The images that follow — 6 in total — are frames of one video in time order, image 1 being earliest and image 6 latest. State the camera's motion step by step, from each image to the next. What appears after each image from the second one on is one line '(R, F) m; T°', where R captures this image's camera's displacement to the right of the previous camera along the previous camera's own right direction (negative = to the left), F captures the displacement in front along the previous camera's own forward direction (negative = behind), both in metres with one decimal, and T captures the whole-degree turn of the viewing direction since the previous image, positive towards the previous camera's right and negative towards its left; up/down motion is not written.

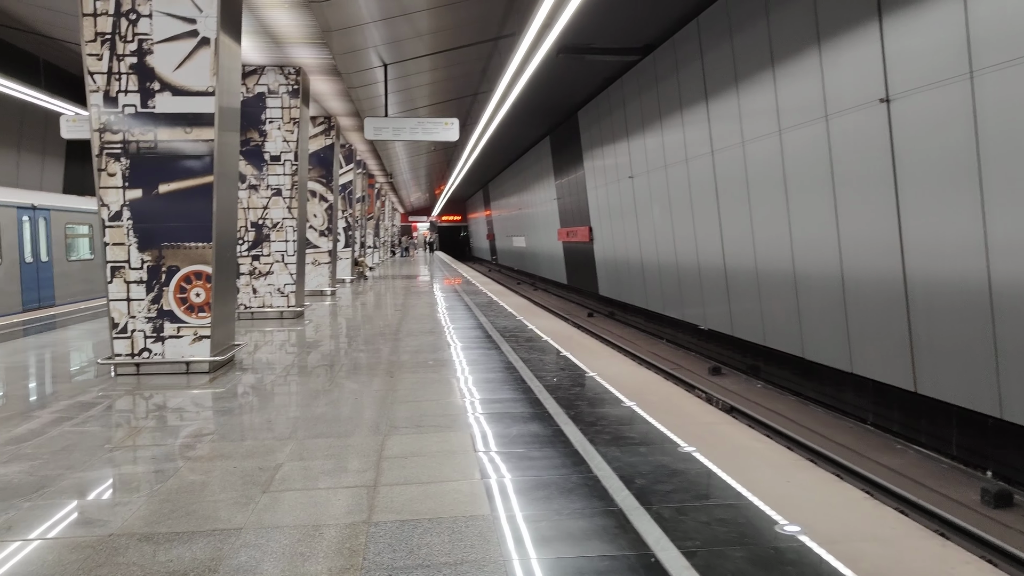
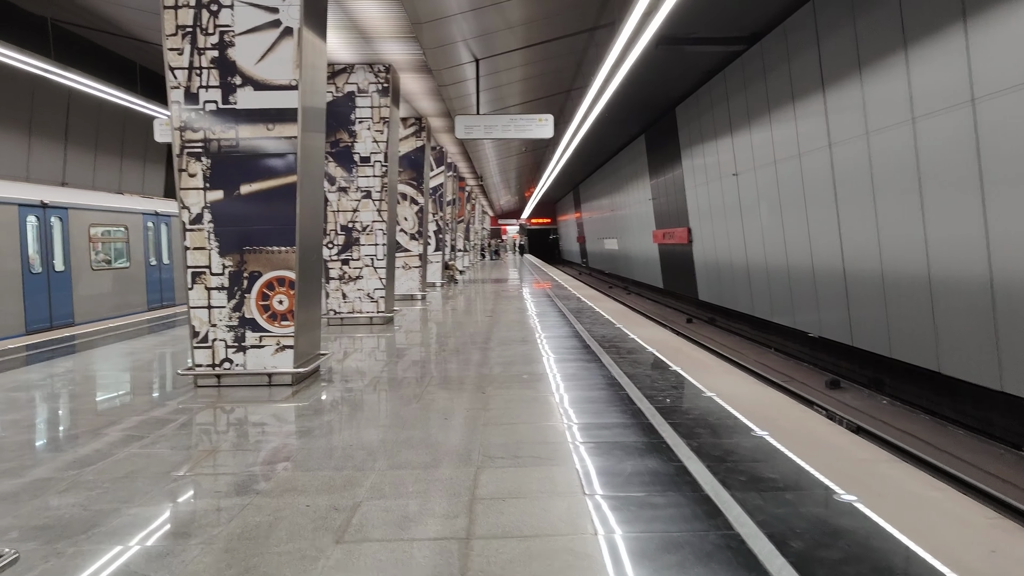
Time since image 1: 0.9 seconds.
(-0.1, +0.6) m; -6°
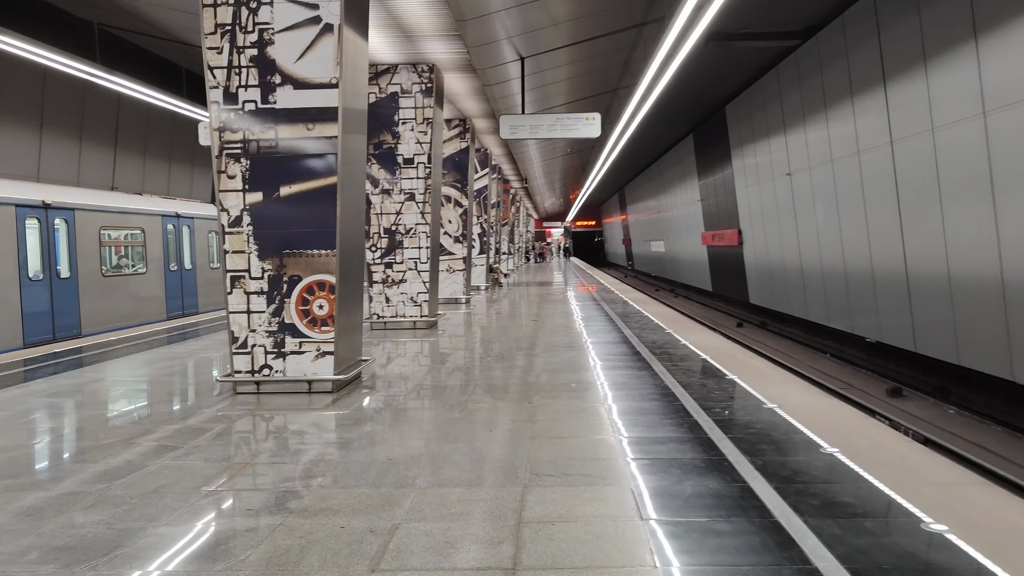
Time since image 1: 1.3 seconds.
(0.0, +0.3) m; -3°
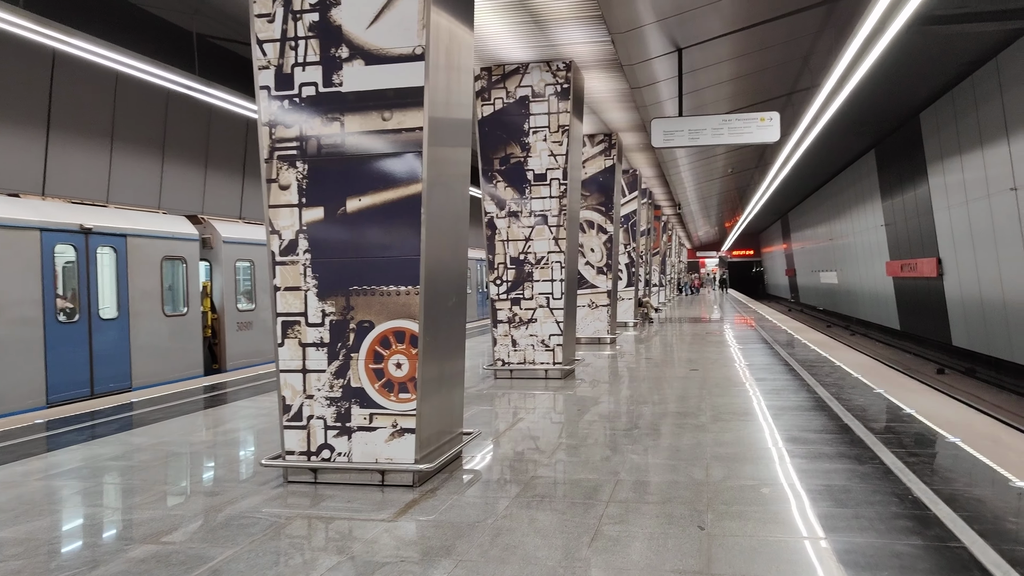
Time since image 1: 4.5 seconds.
(0.0, +1.8) m; -10°
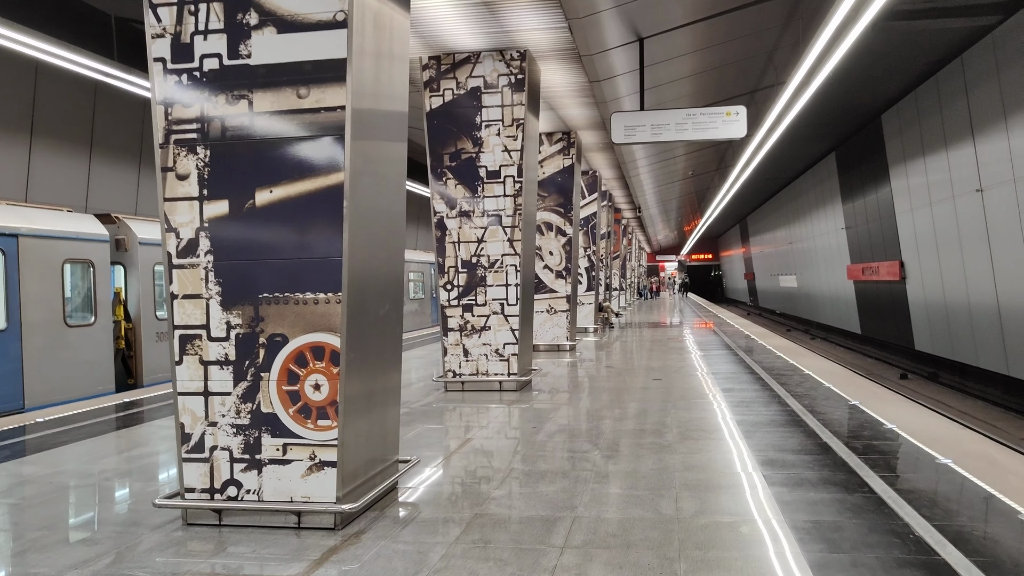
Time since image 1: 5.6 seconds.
(+0.1, +0.6) m; +3°
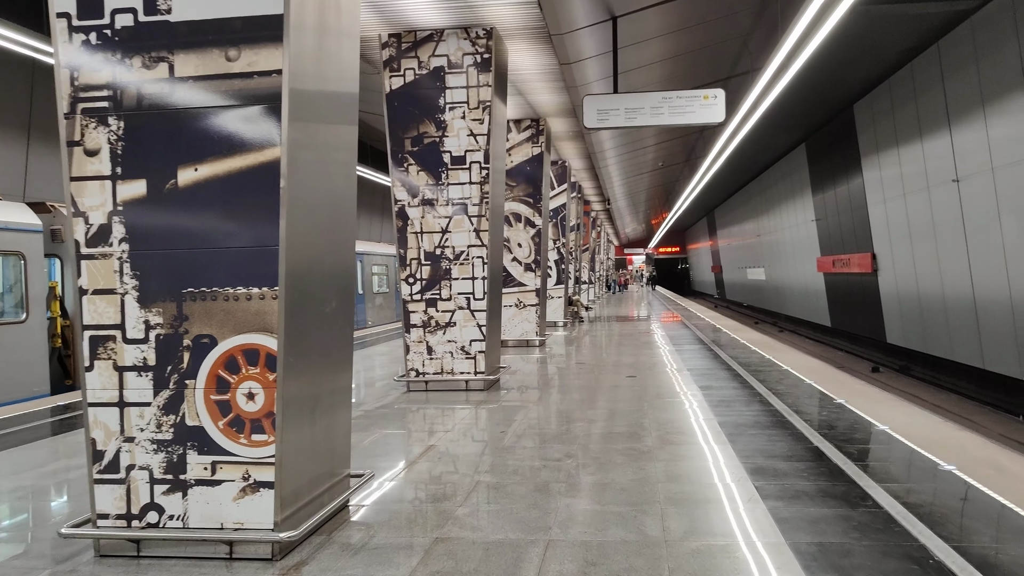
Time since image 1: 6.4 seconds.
(0.0, +0.4) m; +2°
